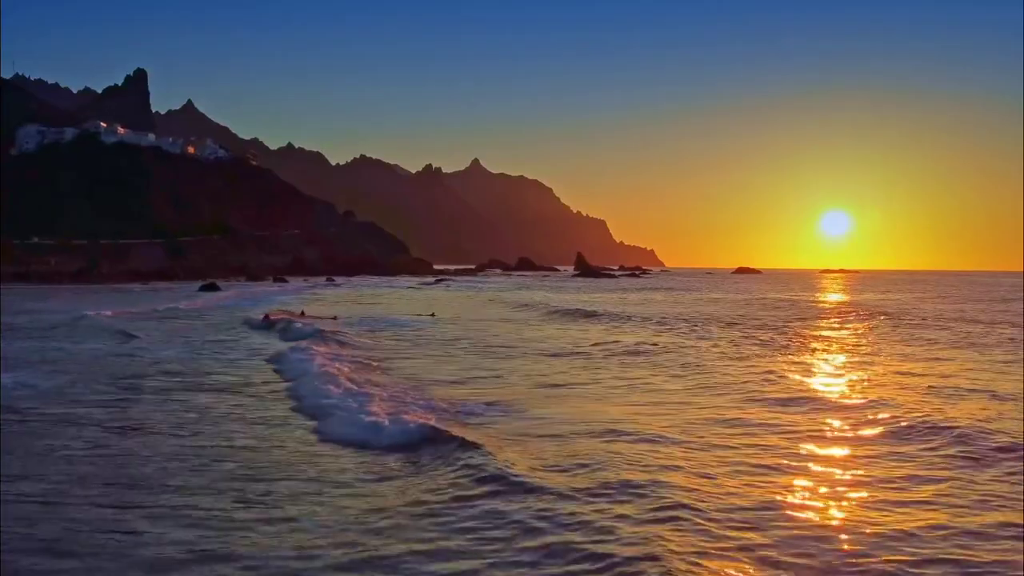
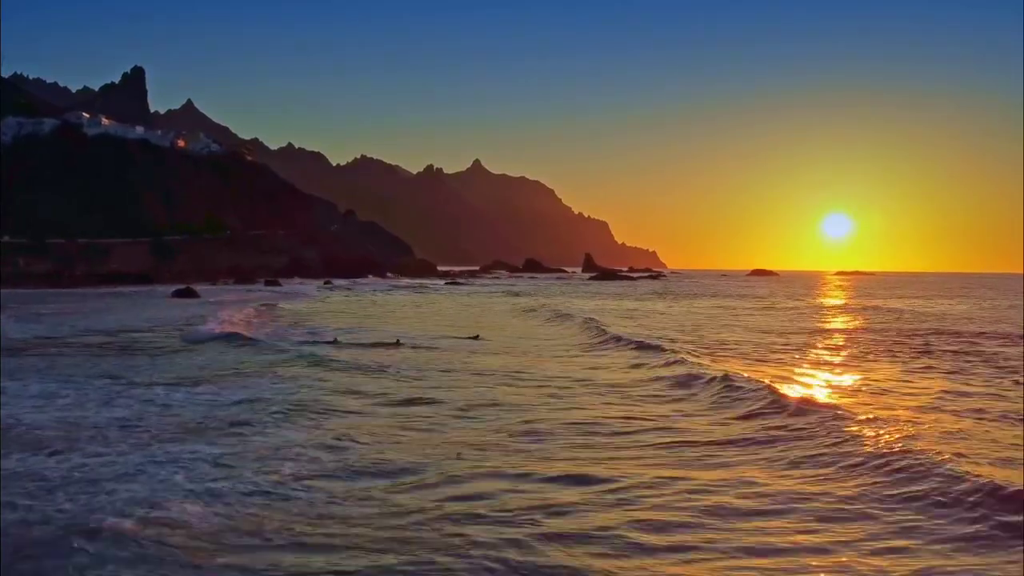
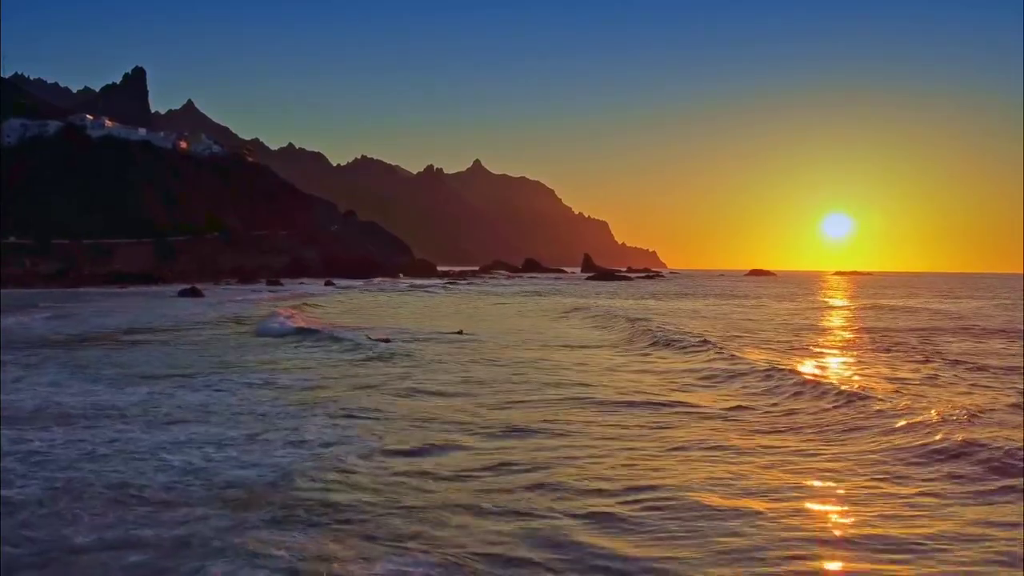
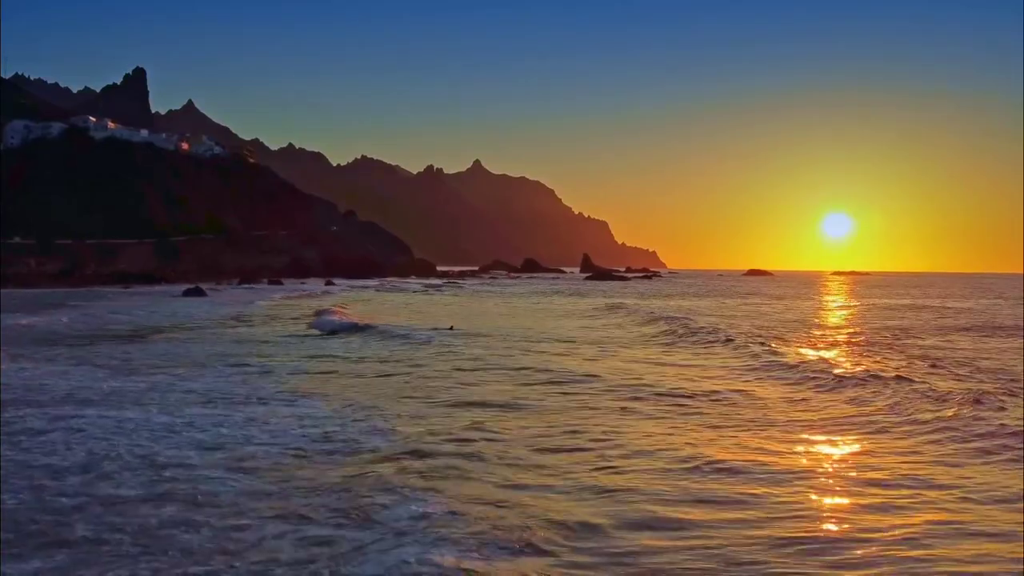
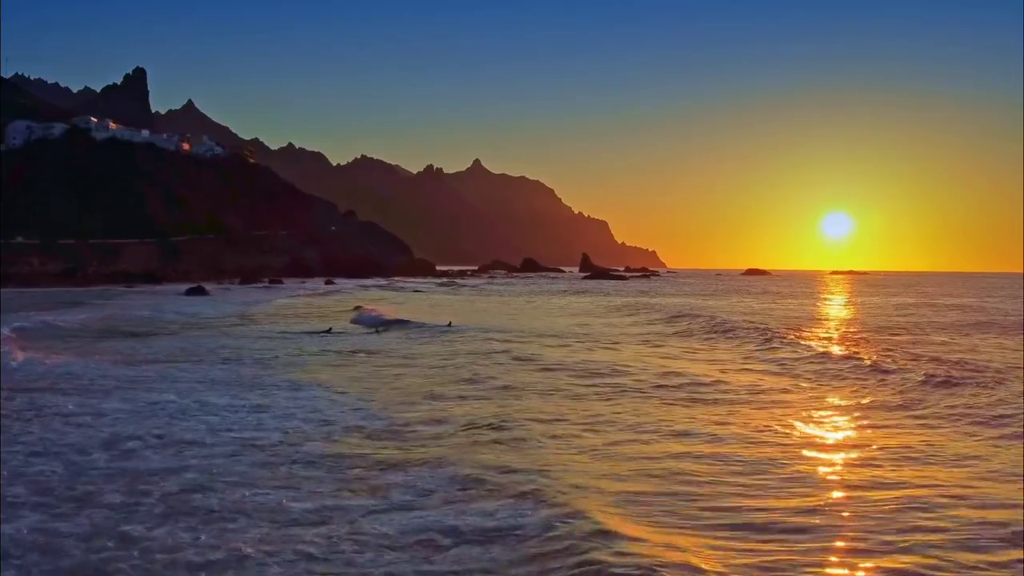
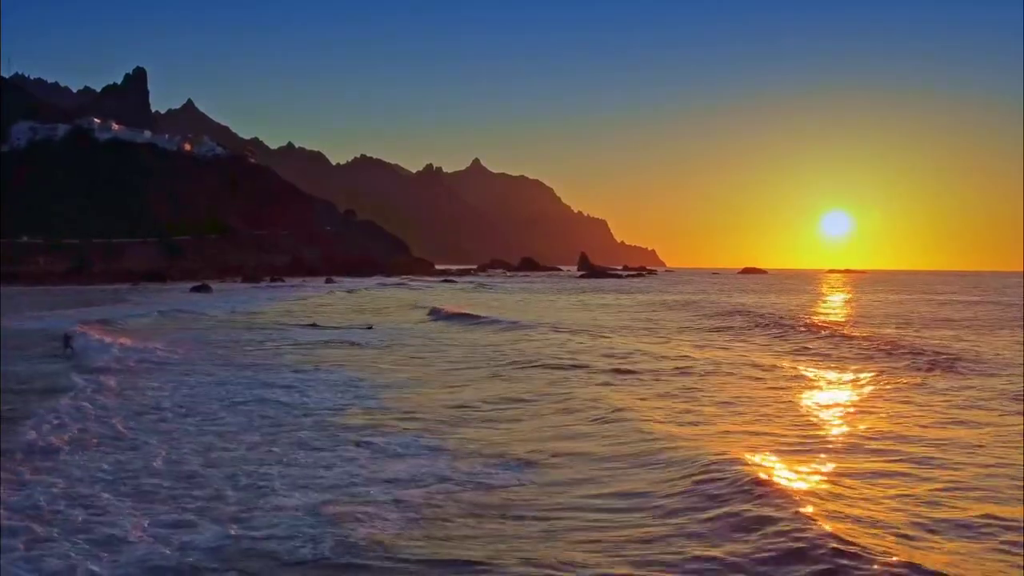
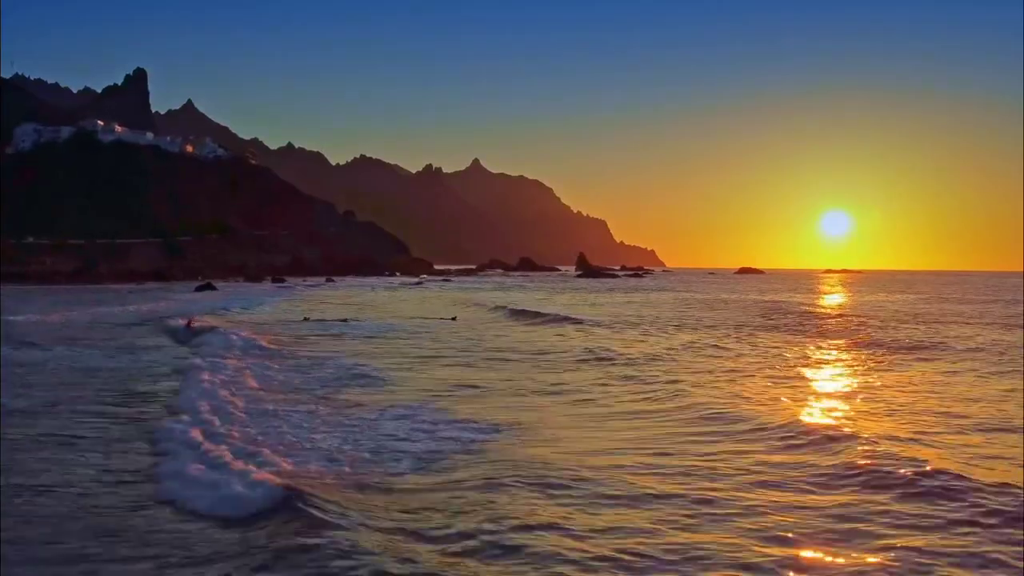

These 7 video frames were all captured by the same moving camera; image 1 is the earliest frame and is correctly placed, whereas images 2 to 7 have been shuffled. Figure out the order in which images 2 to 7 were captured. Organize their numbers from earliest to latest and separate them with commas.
7, 6, 5, 4, 3, 2
